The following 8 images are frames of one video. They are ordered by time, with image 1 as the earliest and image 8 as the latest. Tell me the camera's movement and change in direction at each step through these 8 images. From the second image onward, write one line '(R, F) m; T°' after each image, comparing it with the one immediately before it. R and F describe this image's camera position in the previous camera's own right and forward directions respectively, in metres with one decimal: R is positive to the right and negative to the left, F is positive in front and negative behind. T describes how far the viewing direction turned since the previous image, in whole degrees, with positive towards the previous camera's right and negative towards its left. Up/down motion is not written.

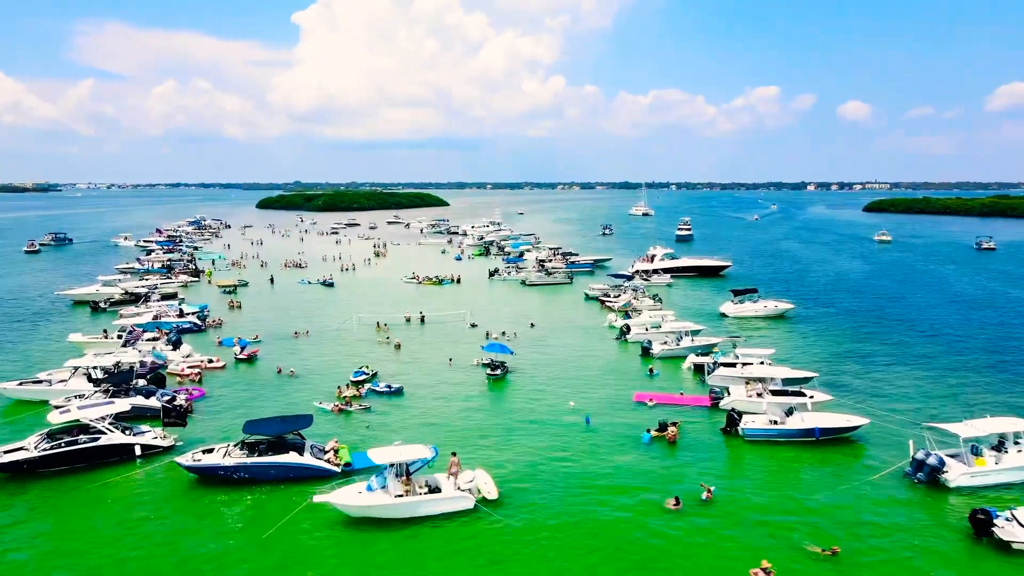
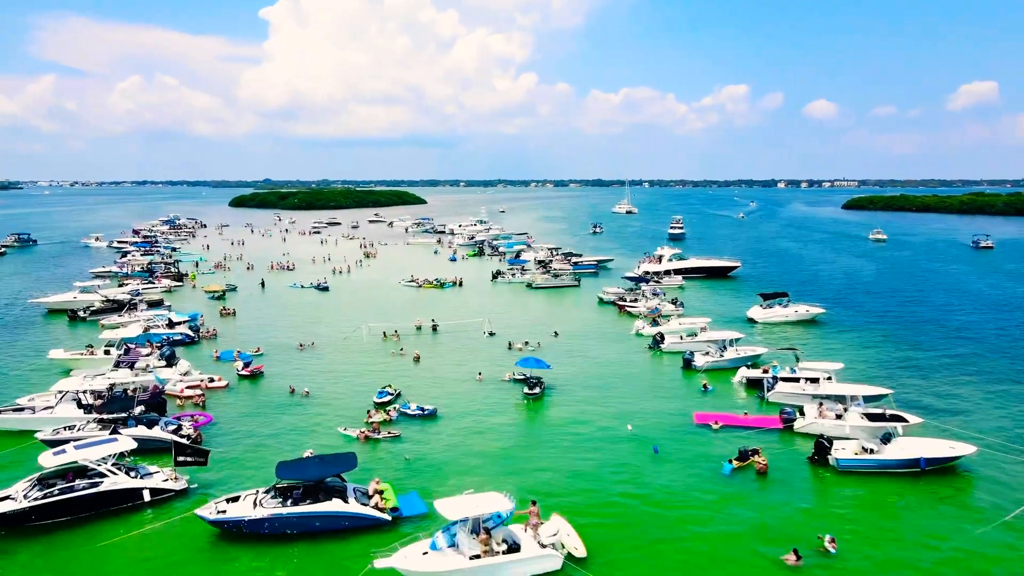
(-3.6, +4.1) m; +2°
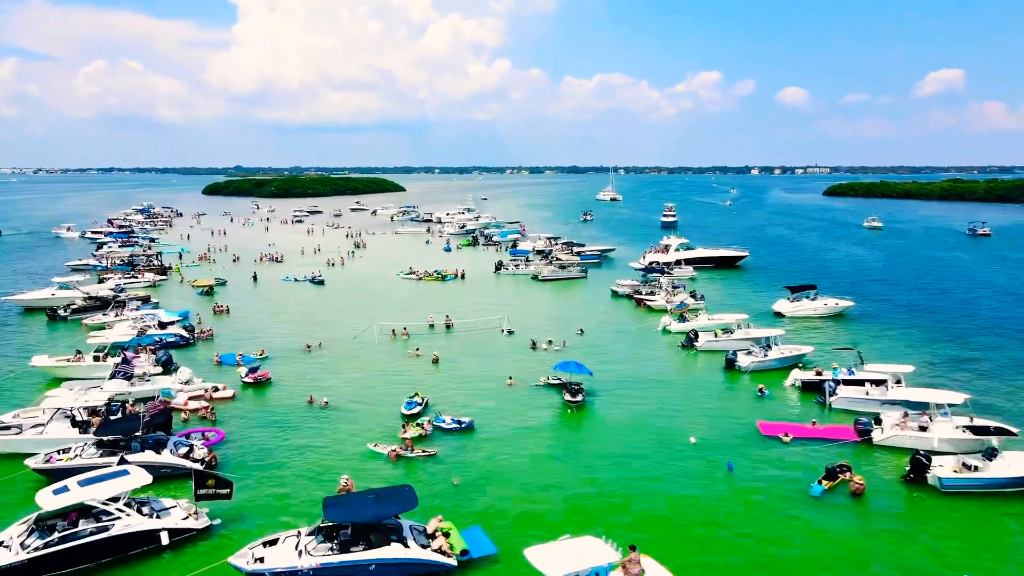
(-3.2, +3.6) m; +2°
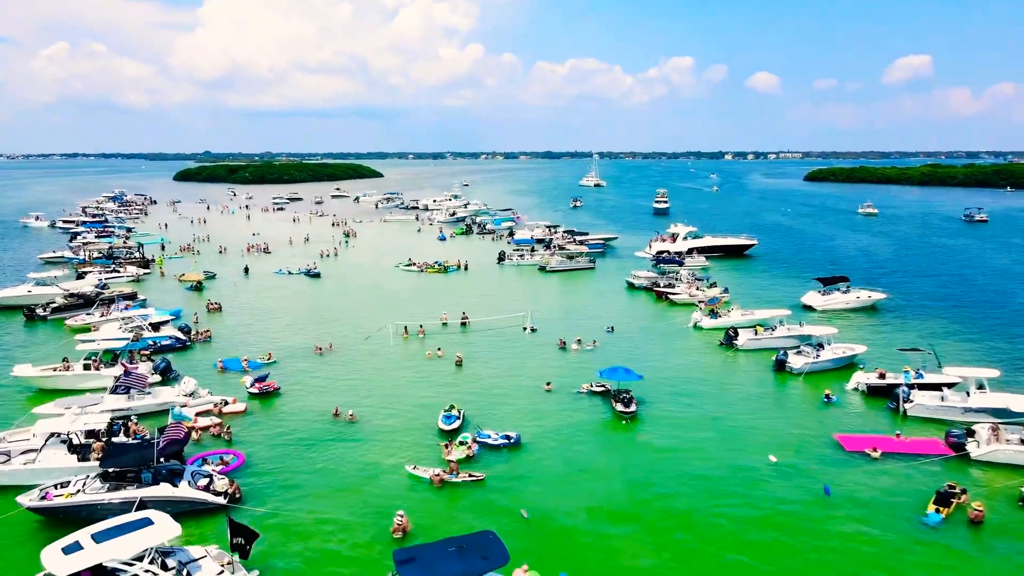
(-3.2, +3.6) m; +2°
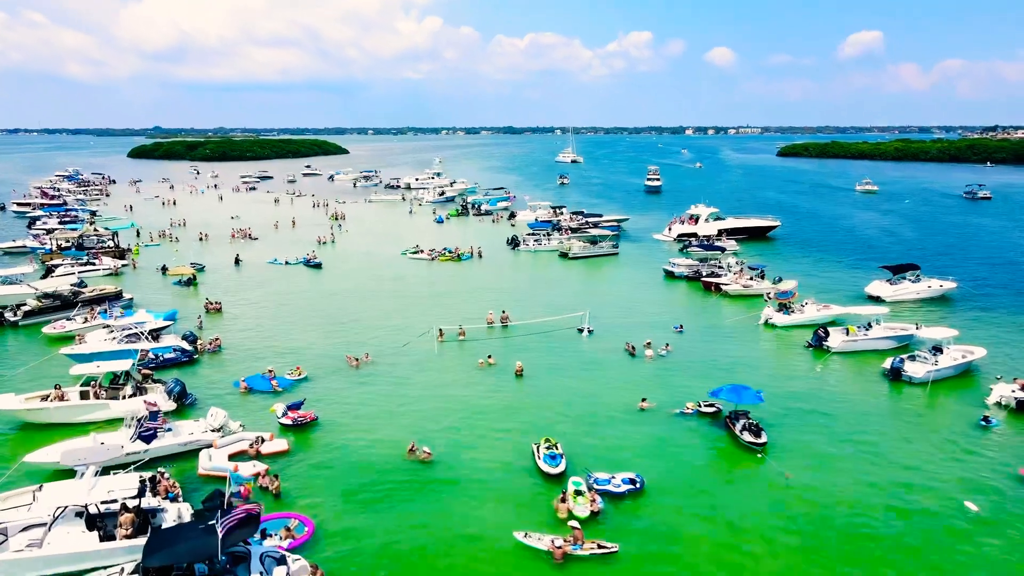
(-5.4, +6.1) m; +3°
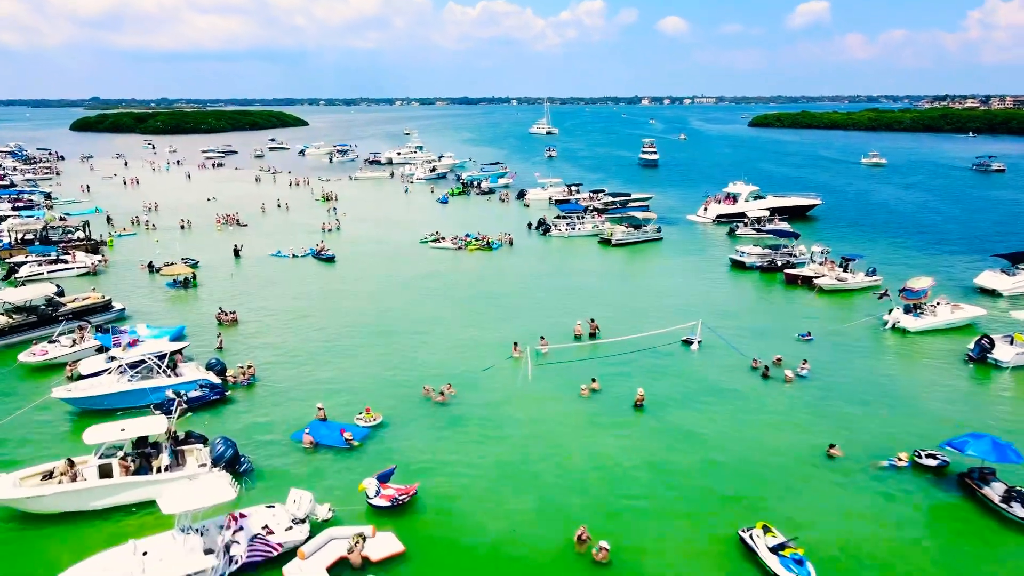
(-6.7, +7.8) m; +3°
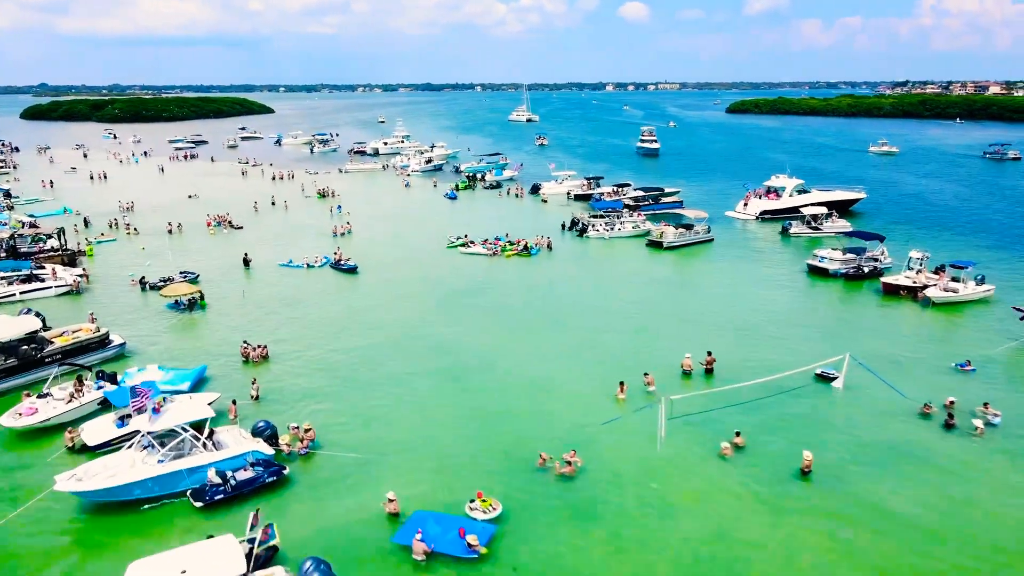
(-5.7, +6.9) m; +3°
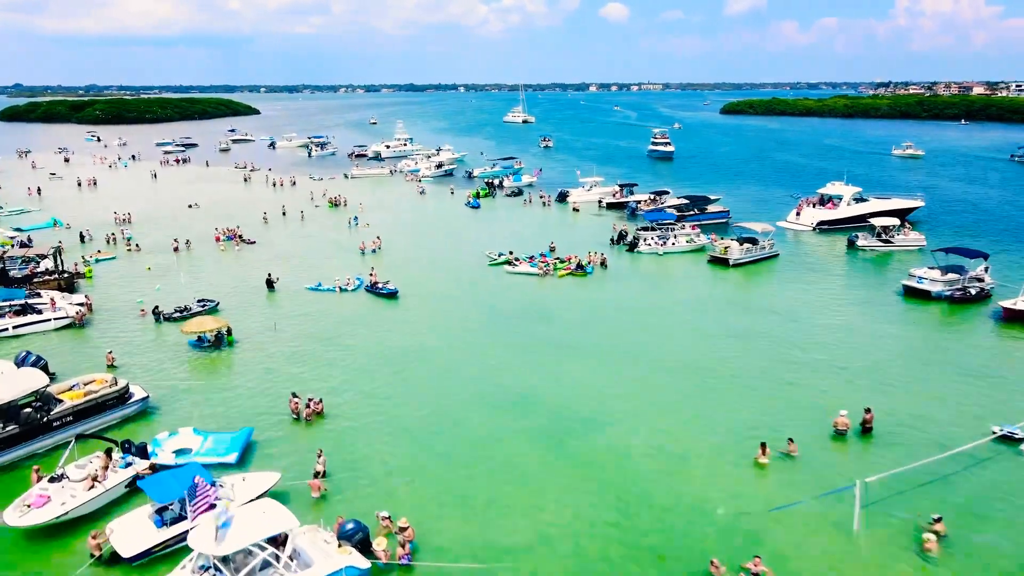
(-4.7, +5.6) m; +1°
